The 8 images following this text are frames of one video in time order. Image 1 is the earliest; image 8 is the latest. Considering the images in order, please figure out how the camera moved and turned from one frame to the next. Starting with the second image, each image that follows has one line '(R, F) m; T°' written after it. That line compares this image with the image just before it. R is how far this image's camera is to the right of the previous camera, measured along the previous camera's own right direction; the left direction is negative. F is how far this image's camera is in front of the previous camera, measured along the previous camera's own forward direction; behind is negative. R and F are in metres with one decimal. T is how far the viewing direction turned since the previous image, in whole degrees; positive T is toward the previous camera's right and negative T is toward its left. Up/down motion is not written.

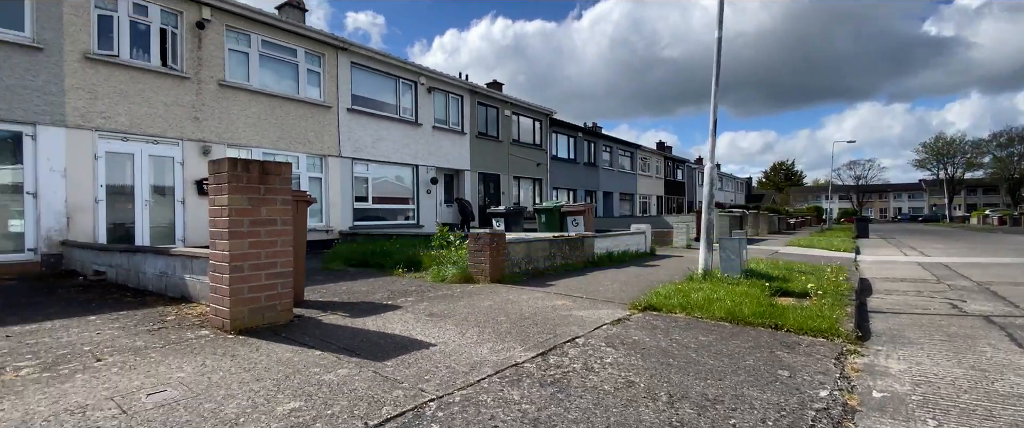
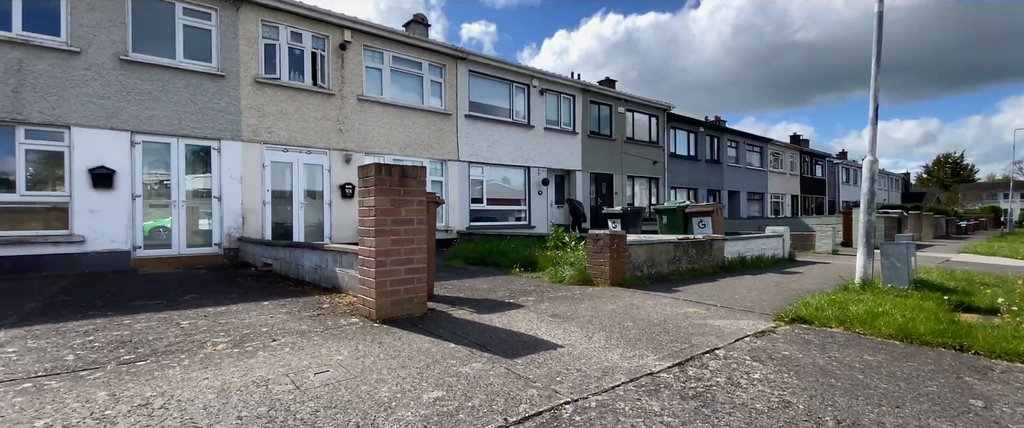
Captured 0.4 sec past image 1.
(-0.2, +0.1) m; -13°
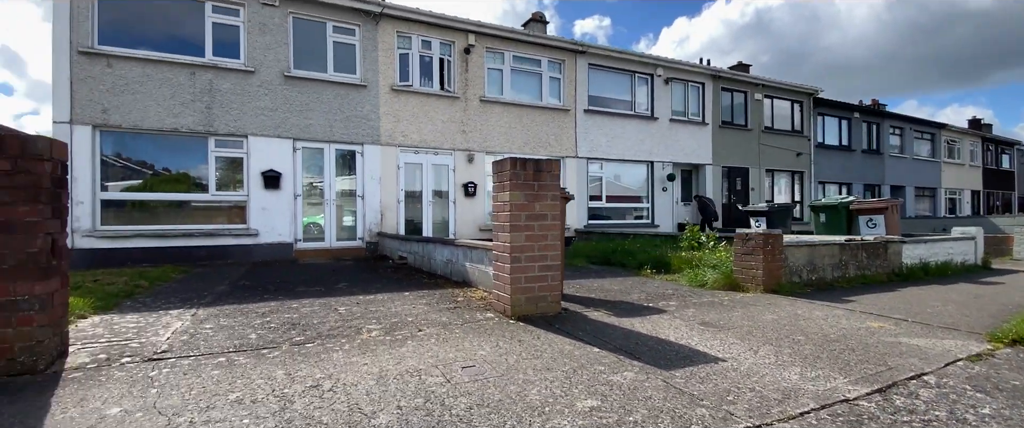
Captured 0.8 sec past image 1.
(-0.3, +0.2) m; -14°
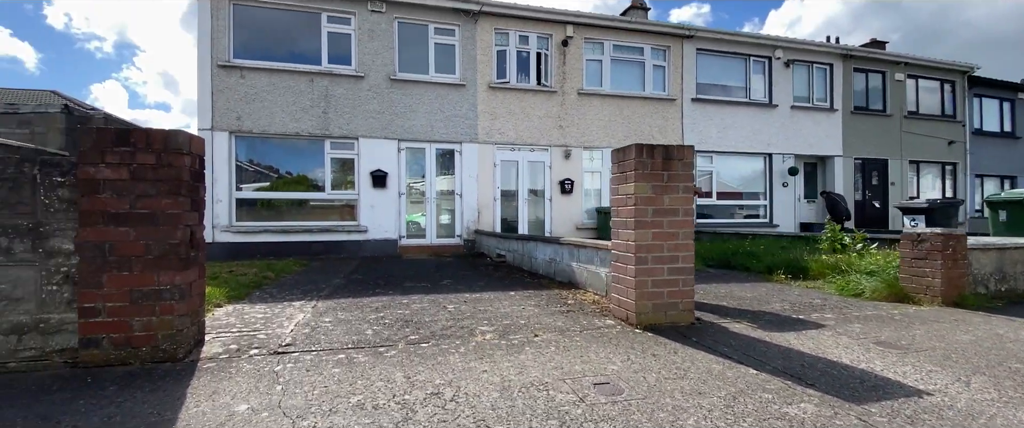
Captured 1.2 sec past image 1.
(-0.3, +0.4) m; -11°
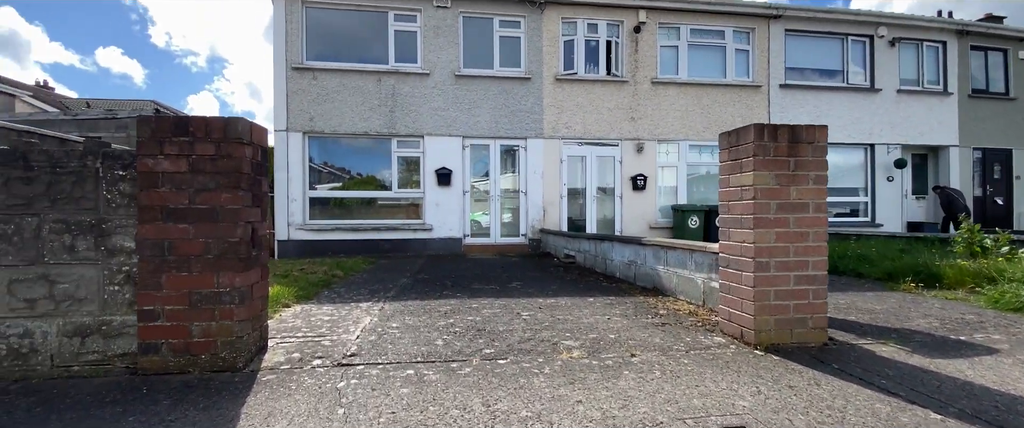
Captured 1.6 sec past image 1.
(-0.2, +0.5) m; -7°
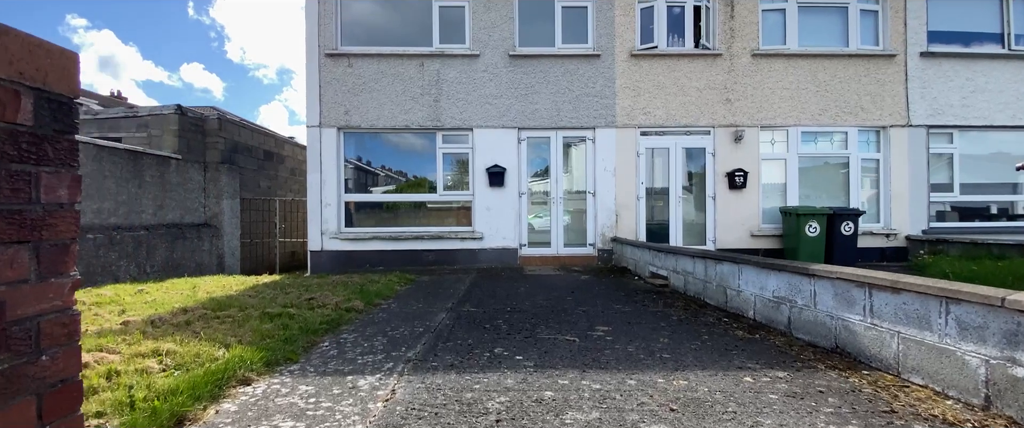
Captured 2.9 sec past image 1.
(-0.3, +1.9) m; -7°
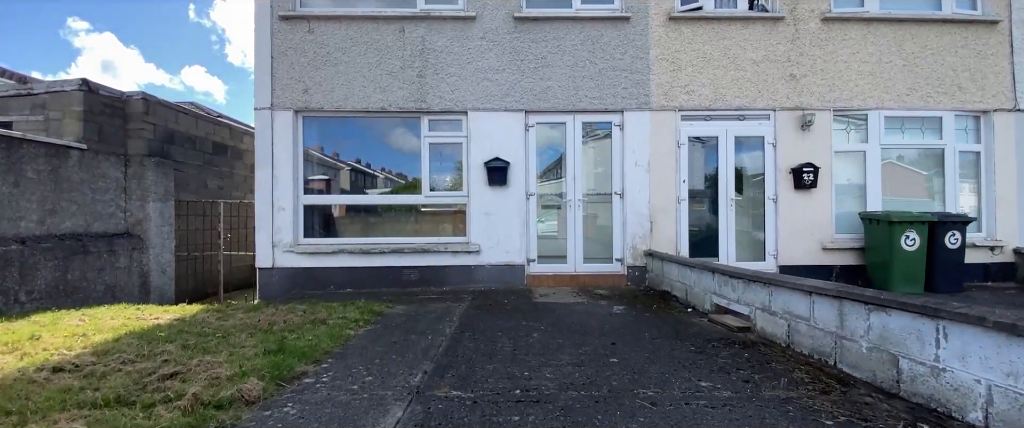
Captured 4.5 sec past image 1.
(-0.1, +2.1) m; 0°
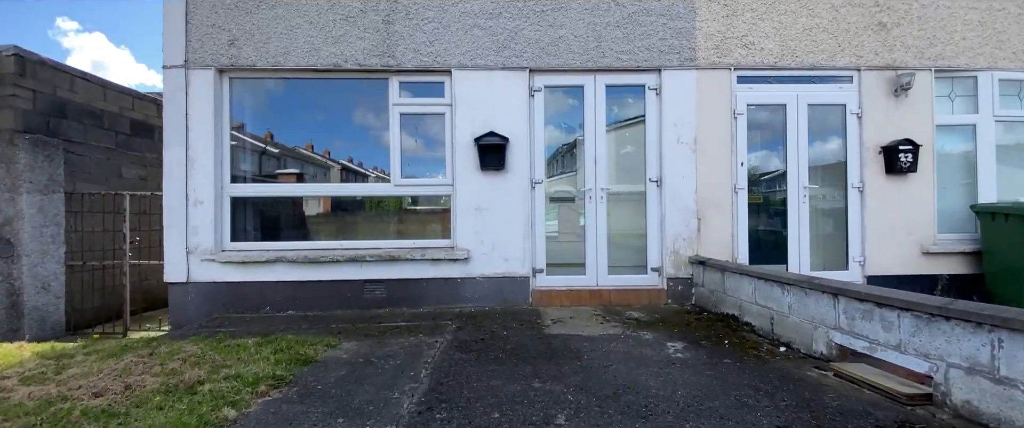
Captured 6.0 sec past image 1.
(-0.1, +1.9) m; +1°
